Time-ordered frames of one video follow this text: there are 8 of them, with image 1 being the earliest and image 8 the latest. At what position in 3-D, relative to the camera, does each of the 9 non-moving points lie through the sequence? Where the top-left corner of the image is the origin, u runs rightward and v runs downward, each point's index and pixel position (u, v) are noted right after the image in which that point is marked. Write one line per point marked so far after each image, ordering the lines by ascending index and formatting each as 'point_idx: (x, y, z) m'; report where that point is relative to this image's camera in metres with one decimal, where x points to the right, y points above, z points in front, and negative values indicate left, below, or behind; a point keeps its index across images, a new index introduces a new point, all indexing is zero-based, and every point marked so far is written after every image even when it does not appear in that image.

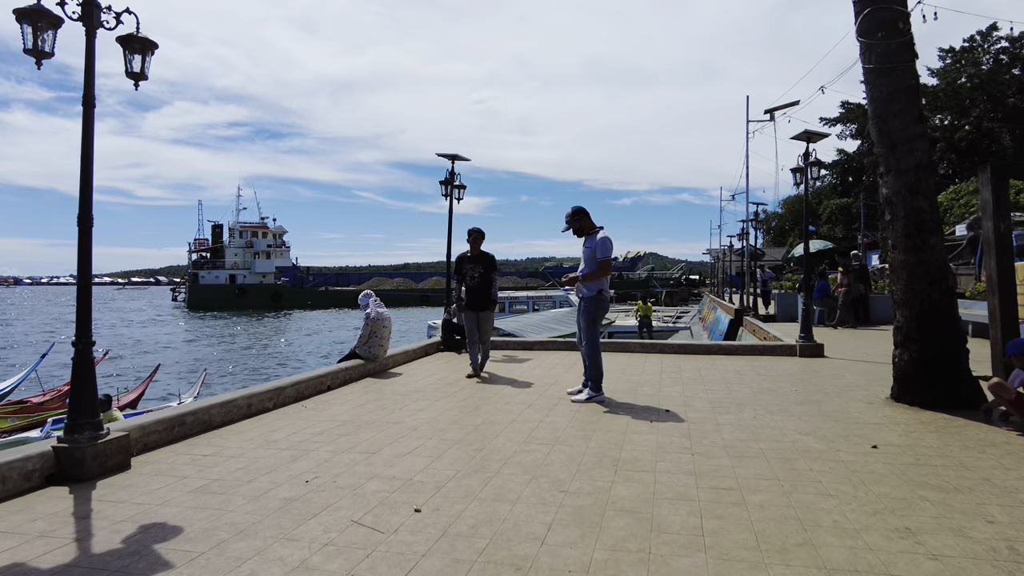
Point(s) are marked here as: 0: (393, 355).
0: (-1.9, -1.1, +10.1) m
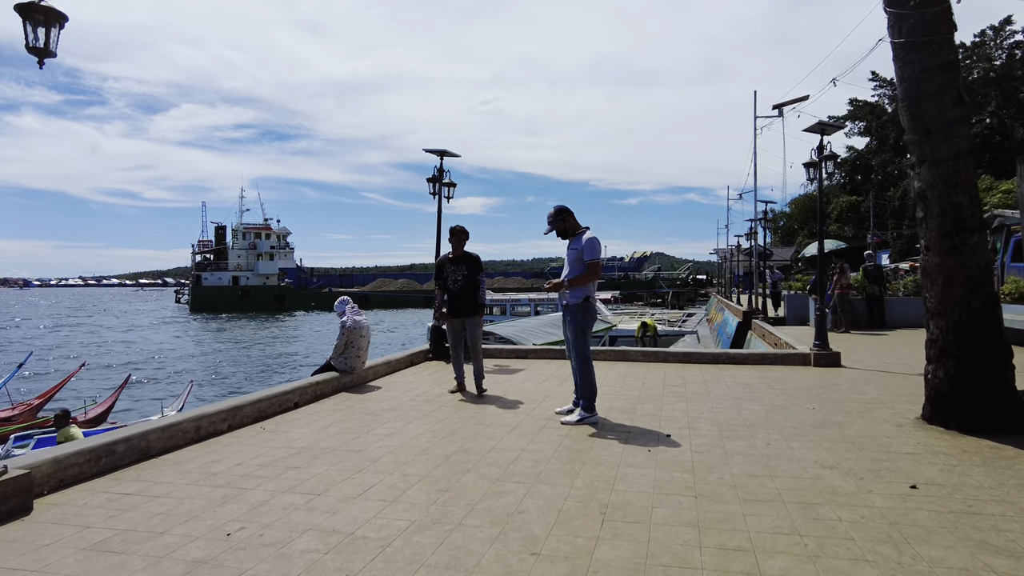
0: (-2.0, -1.2, +9.3) m
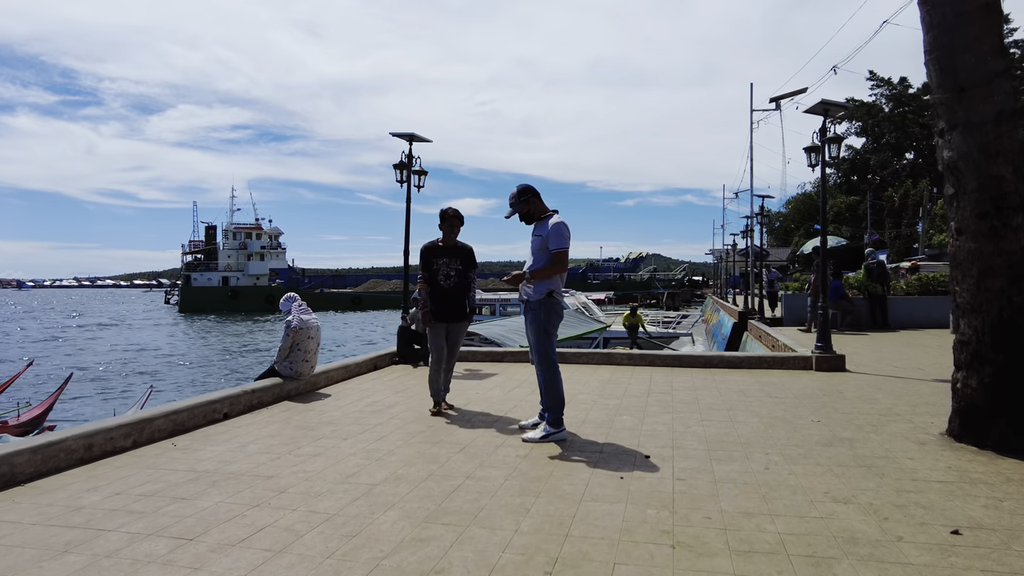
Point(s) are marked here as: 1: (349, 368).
0: (-2.4, -1.1, +8.4) m
1: (-2.3, -1.1, +8.9) m
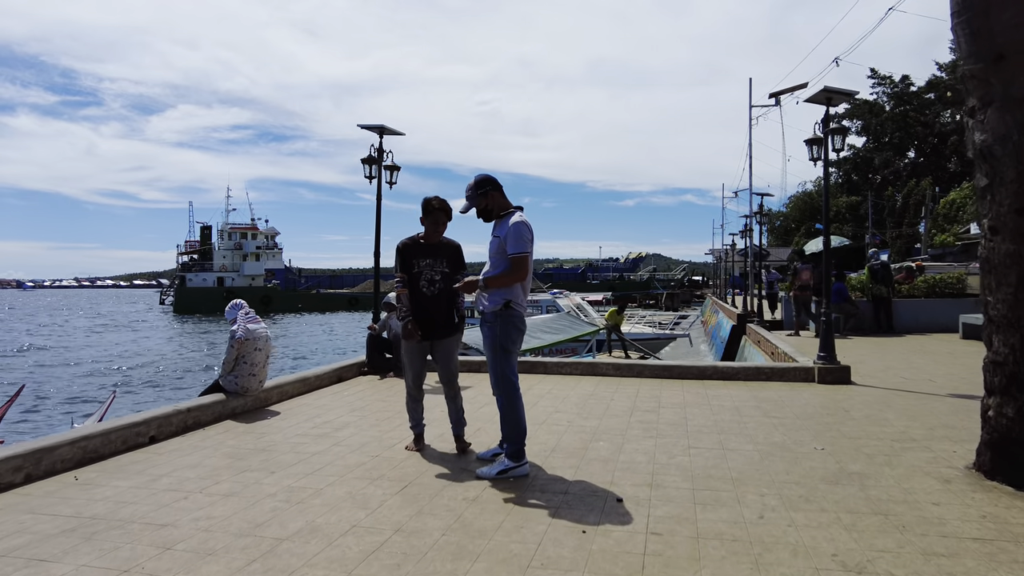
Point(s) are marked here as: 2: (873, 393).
0: (-2.7, -1.2, +7.6) m
1: (-2.6, -1.2, +8.2) m
2: (+4.1, -1.2, +7.4) m
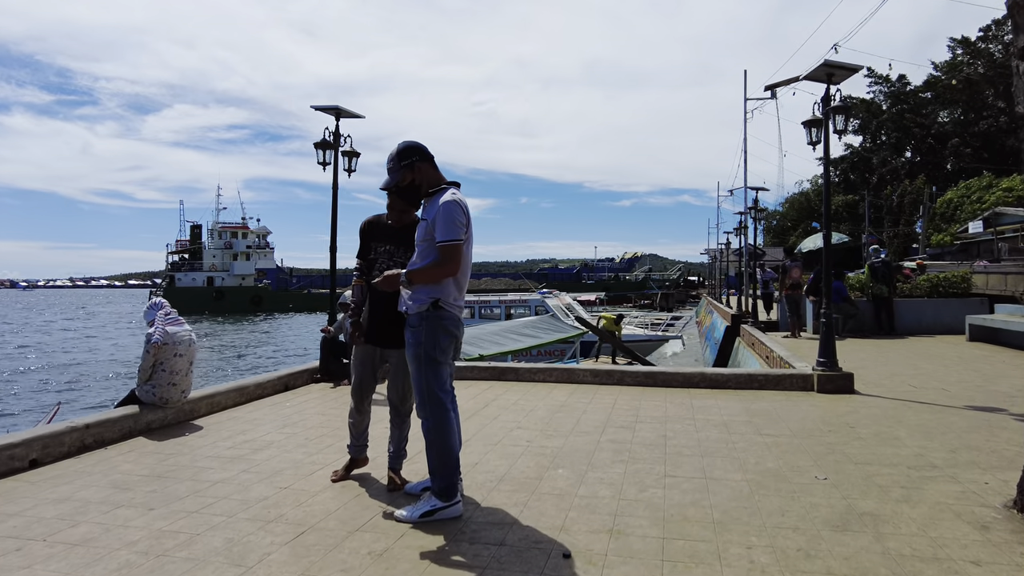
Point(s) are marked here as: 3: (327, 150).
0: (-3.2, -1.1, +6.7) m
1: (-3.0, -1.2, +7.3) m
2: (+3.7, -1.2, +6.5) m
3: (-2.5, +1.9, +8.8) m
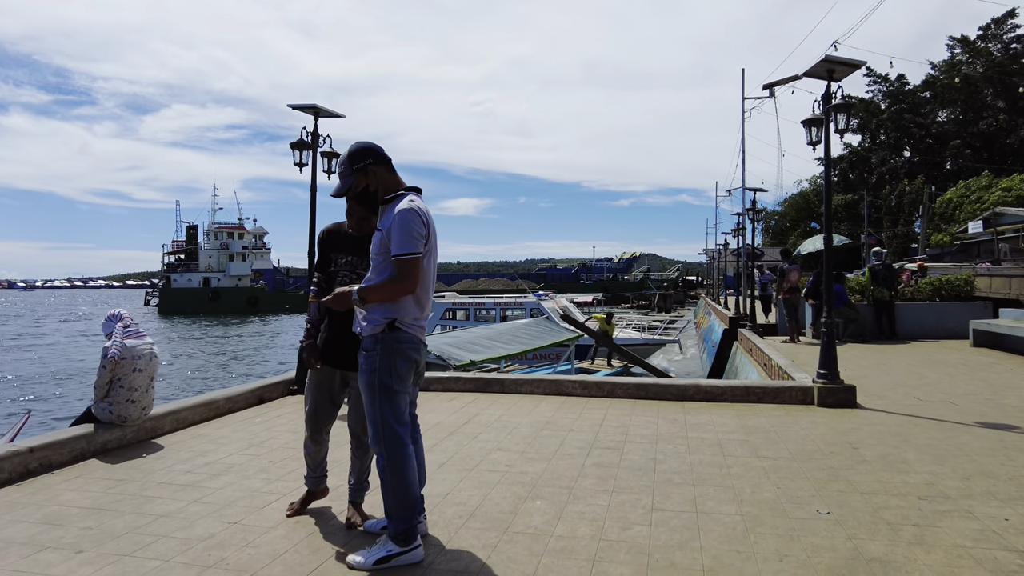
0: (-3.3, -1.2, +6.3) m
1: (-3.2, -1.2, +6.9) m
2: (+3.5, -1.3, +6.2) m
3: (-2.7, +1.8, +8.4) m
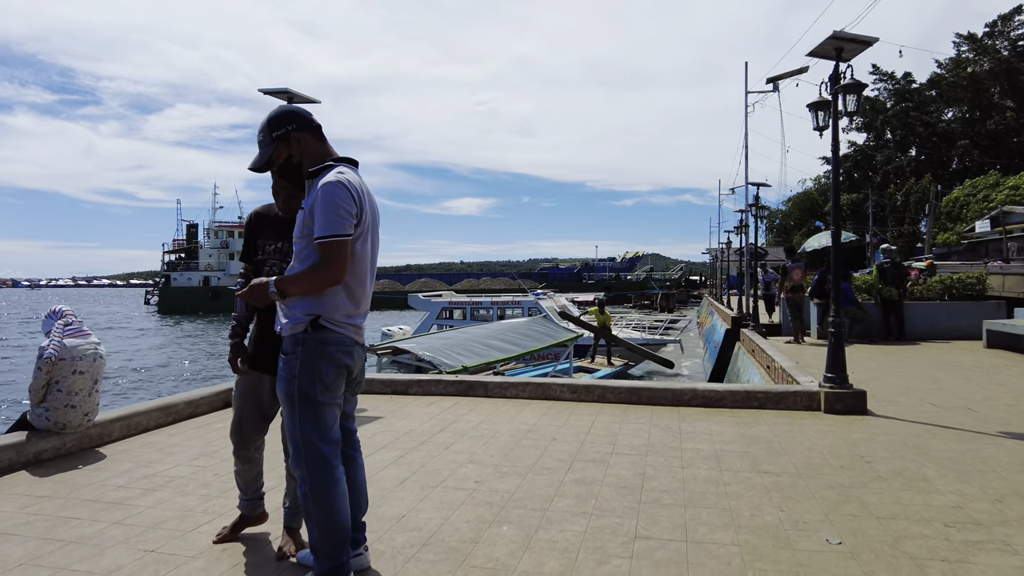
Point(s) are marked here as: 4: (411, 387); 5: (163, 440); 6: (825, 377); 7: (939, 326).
0: (-3.5, -1.2, +5.8) m
1: (-3.4, -1.2, +6.4) m
2: (+3.3, -1.2, +5.6) m
3: (-2.8, +1.8, +7.9) m
4: (-1.2, -1.1, +7.6) m
5: (-3.1, -1.3, +5.8) m
6: (+3.1, -0.9, +6.4) m
7: (+9.0, -0.8, +13.6) m
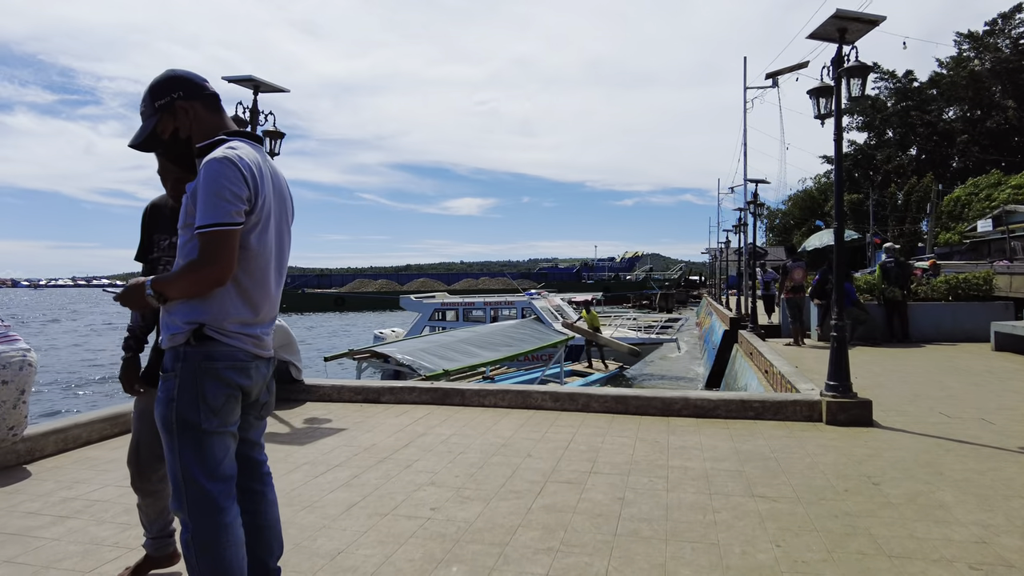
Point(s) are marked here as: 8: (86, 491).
0: (-3.7, -1.2, +5.3) m
1: (-3.6, -1.2, +5.9) m
2: (+3.1, -1.2, +5.1) m
3: (-3.1, +1.8, +7.4) m
4: (-1.4, -1.1, +7.1) m
5: (-3.3, -1.3, +5.3) m
6: (+2.9, -0.9, +5.9) m
7: (+8.7, -0.8, +13.1) m
8: (-2.8, -1.3, +4.3) m
